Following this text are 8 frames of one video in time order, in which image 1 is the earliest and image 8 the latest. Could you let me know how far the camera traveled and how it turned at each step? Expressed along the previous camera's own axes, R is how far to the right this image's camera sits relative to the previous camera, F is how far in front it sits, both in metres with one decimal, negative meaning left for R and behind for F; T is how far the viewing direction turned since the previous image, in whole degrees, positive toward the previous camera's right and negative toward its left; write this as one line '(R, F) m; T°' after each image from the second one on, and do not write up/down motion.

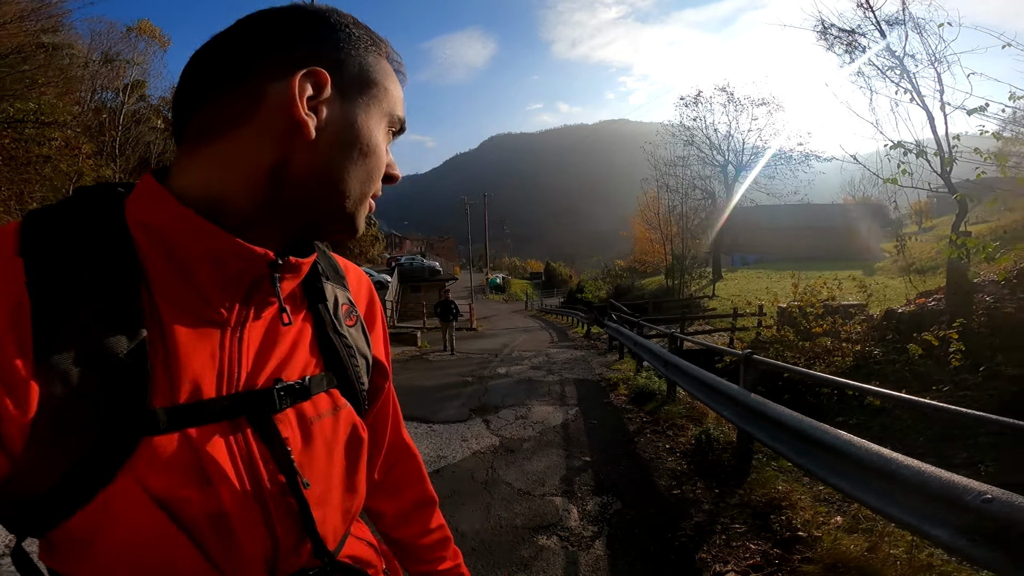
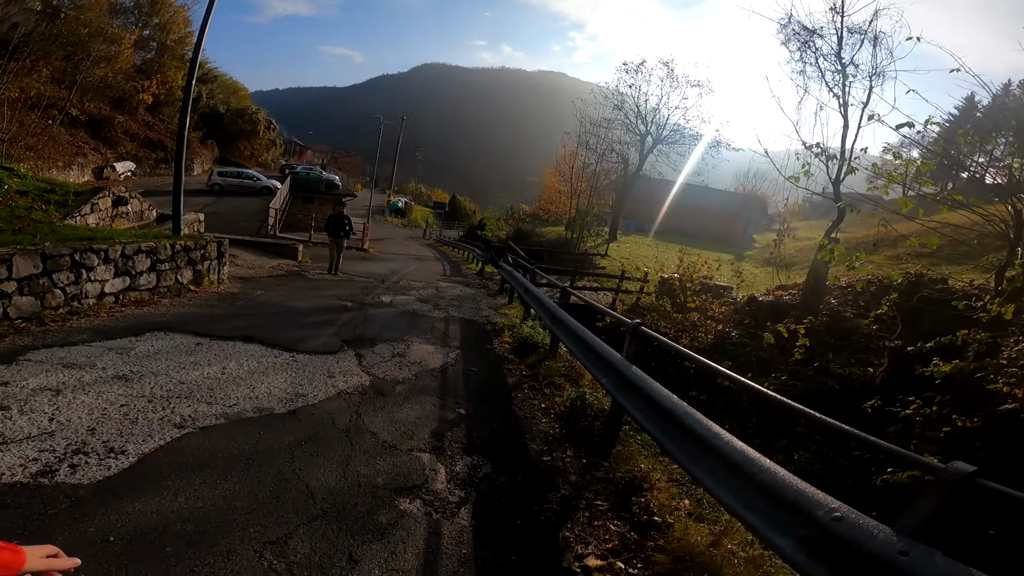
(0.0, +0.4) m; +12°
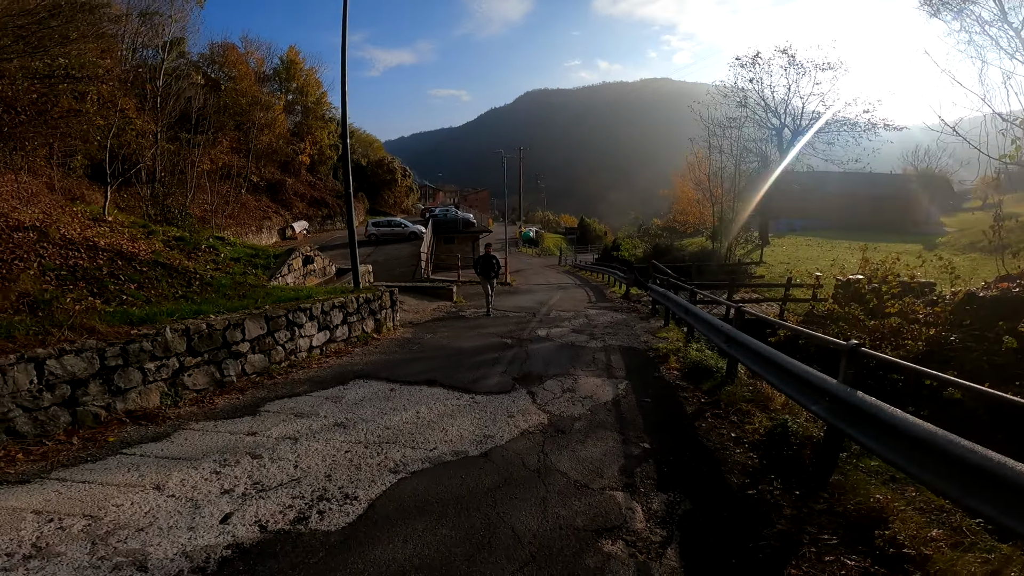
(-0.2, -0.1) m; -15°
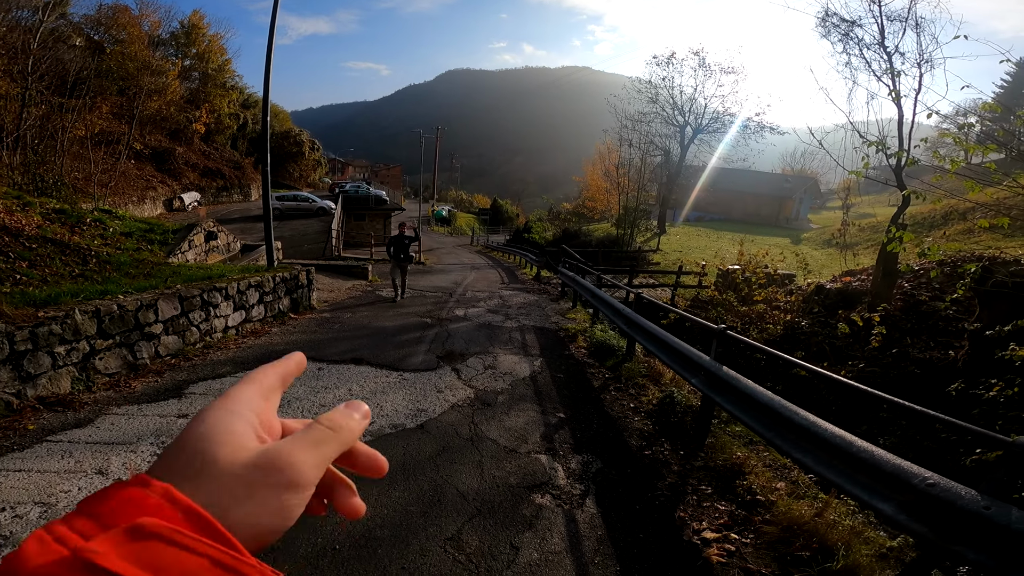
(-0.3, -0.4) m; +10°
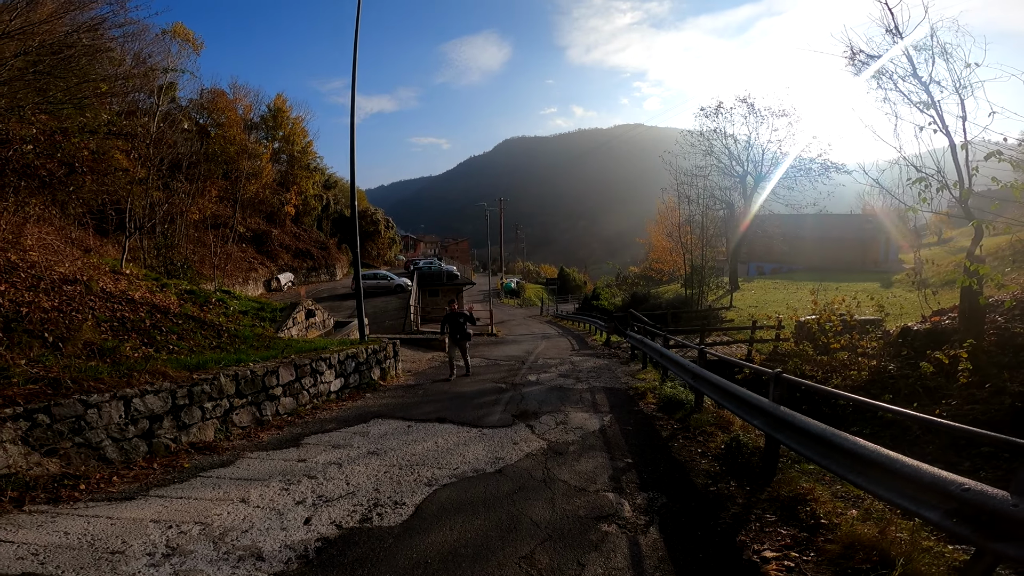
(+0.1, -0.6) m; -8°
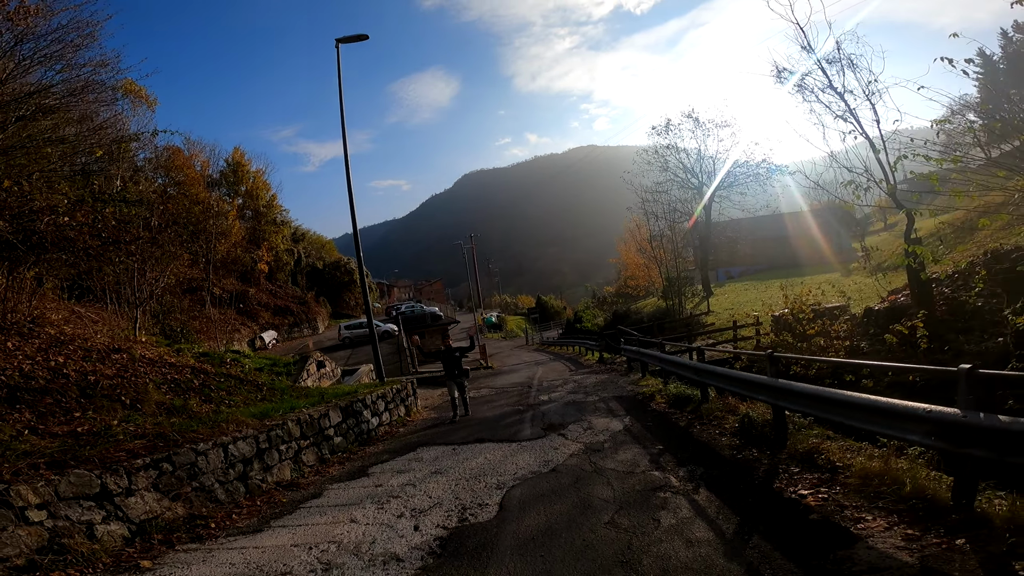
(-0.7, -0.8) m; +3°
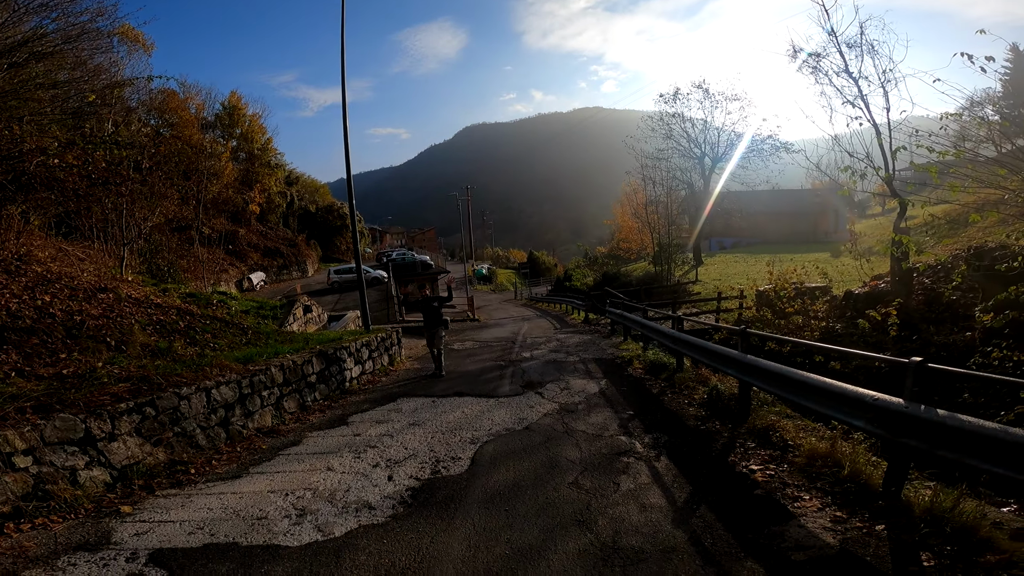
(+0.1, -0.1) m; +1°
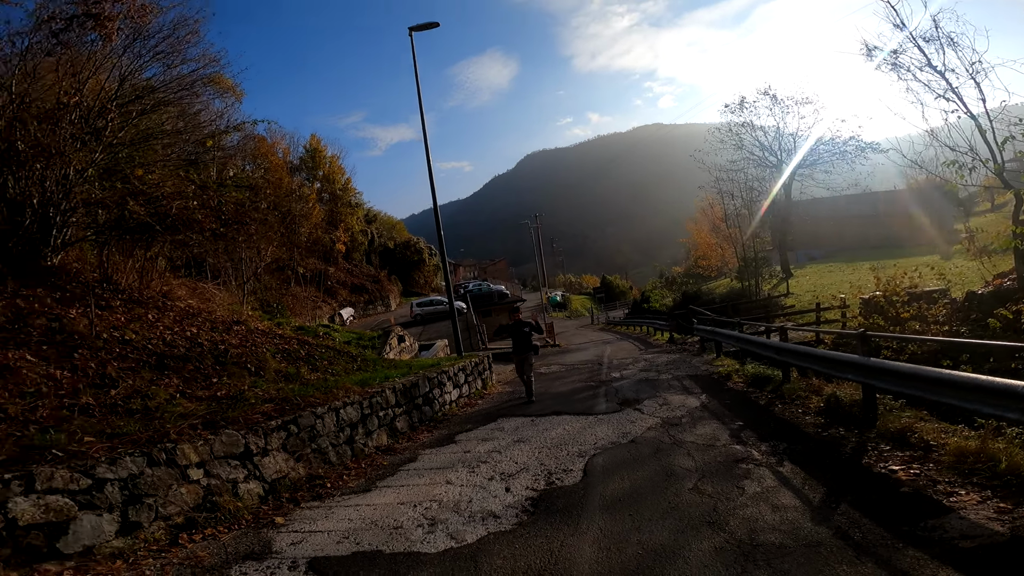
(-0.3, -0.2) m; -8°
